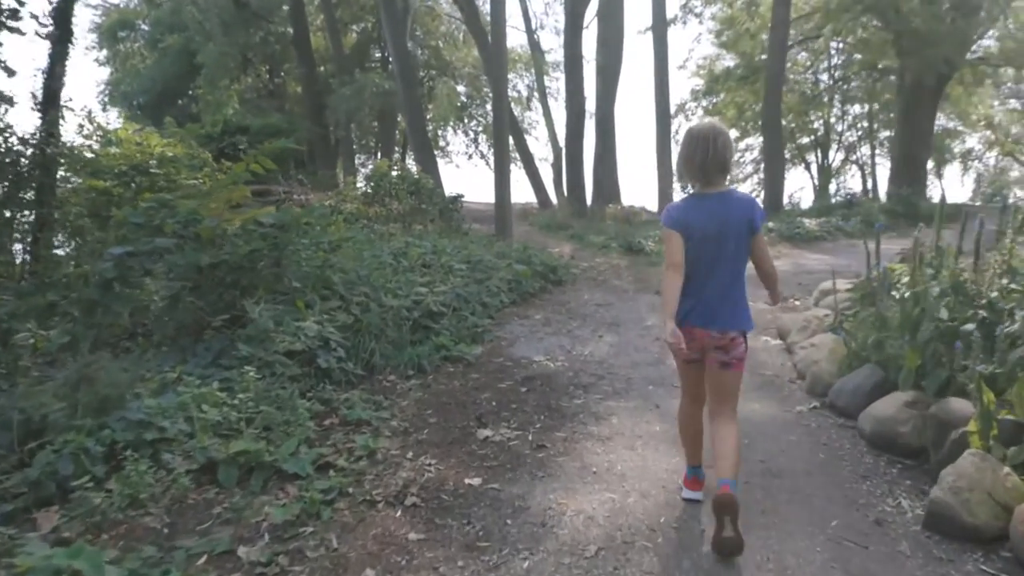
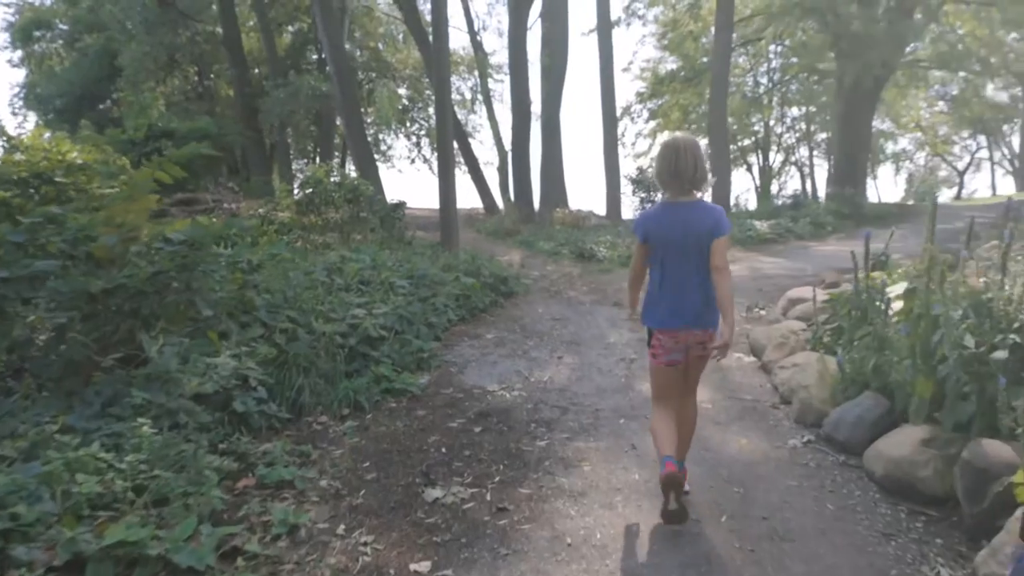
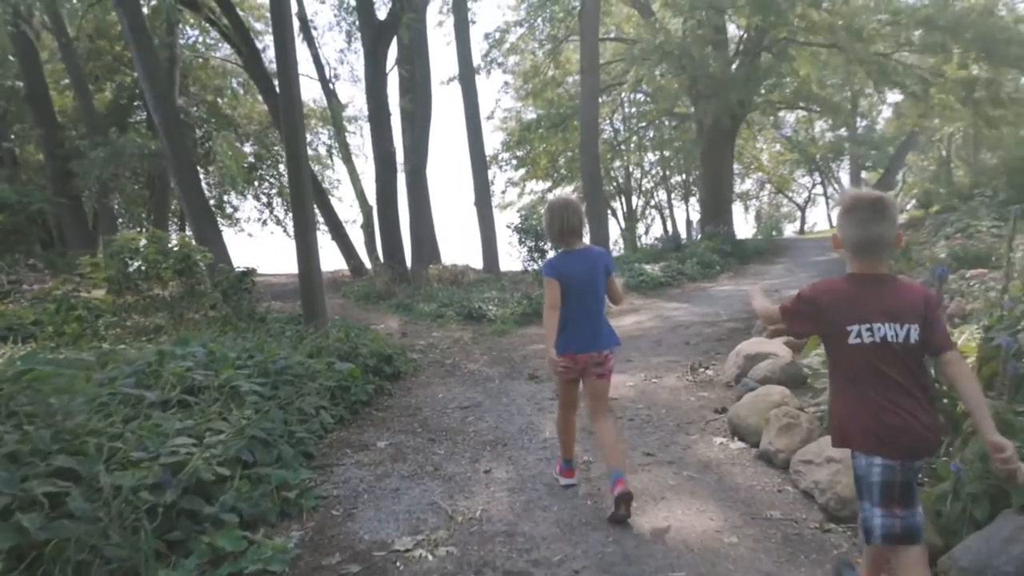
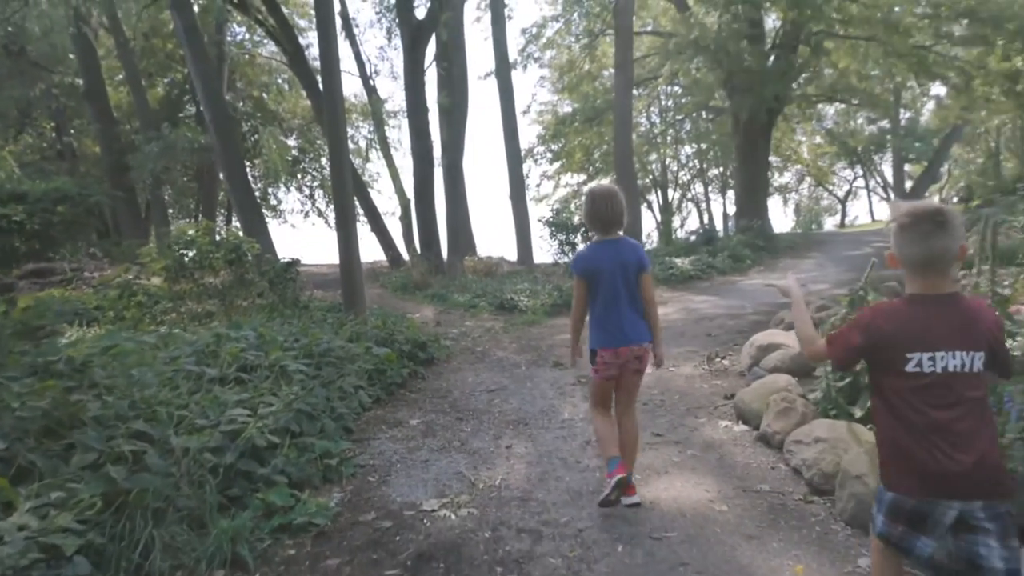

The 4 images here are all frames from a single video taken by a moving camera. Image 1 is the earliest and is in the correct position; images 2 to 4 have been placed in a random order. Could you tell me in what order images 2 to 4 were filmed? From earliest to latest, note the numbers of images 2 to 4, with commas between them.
2, 4, 3
